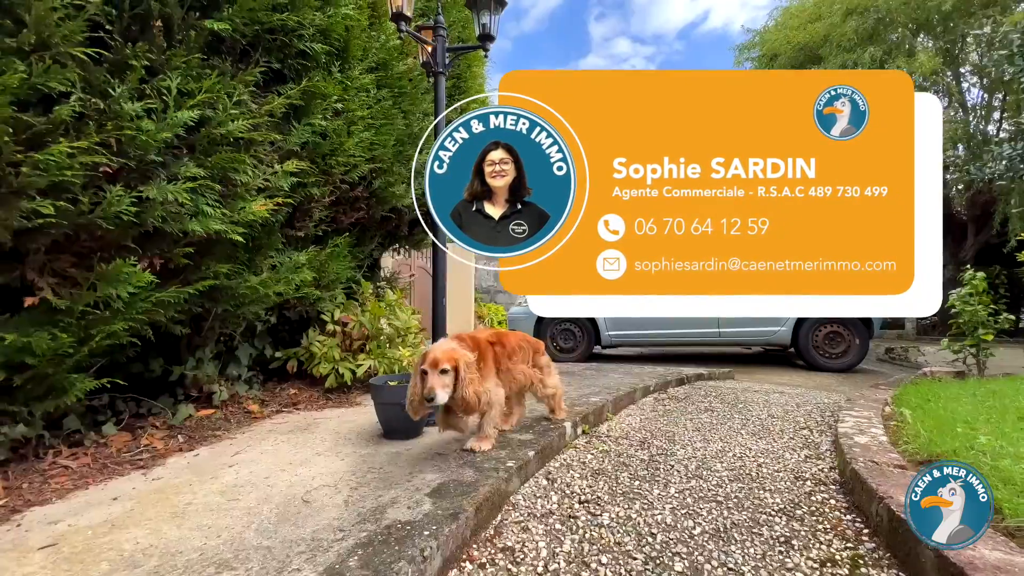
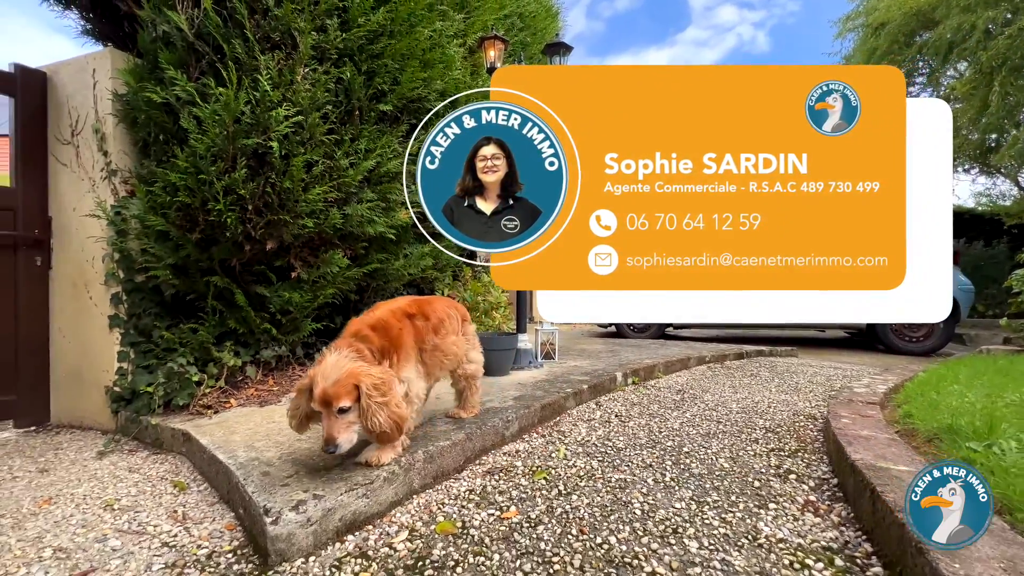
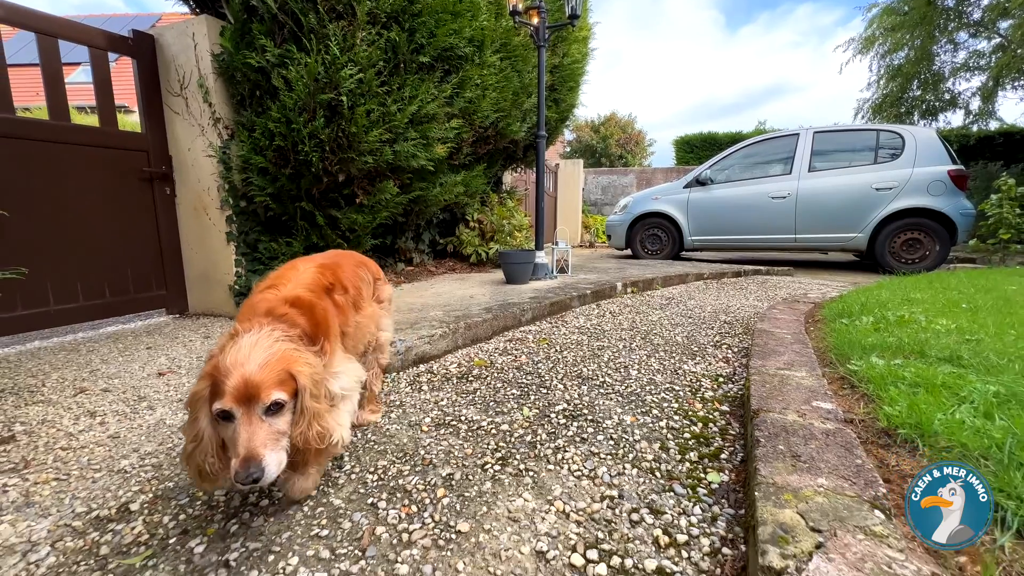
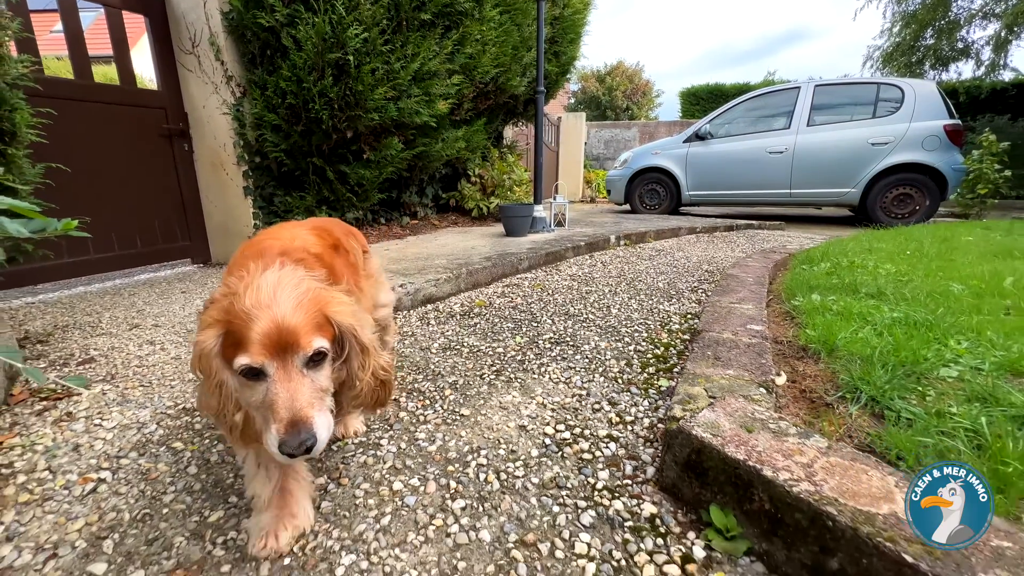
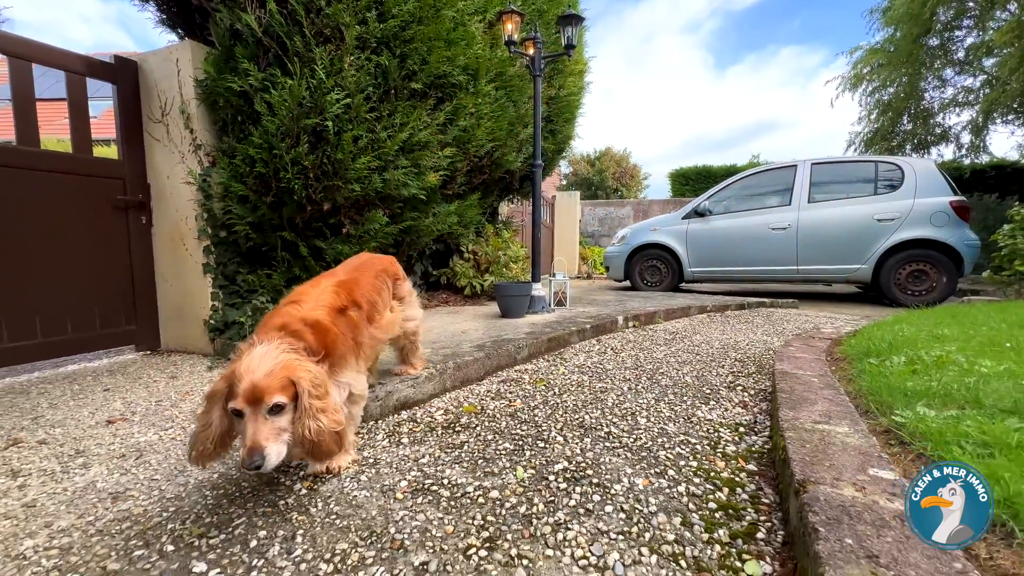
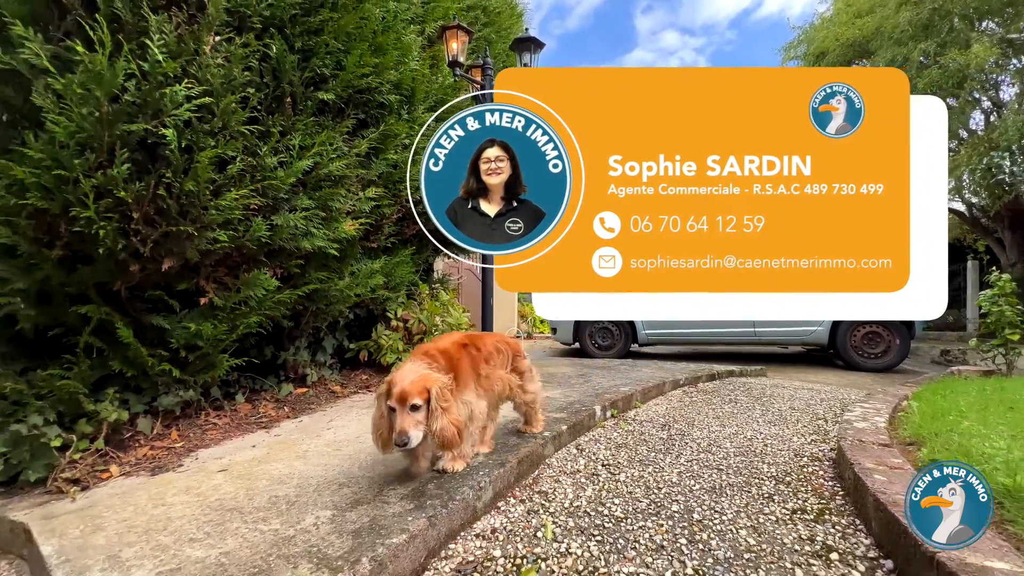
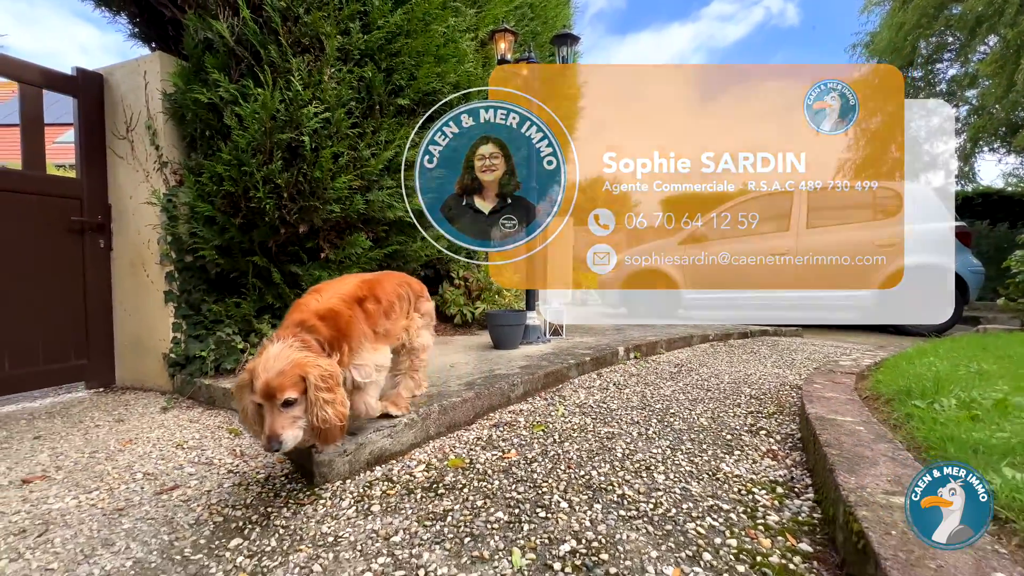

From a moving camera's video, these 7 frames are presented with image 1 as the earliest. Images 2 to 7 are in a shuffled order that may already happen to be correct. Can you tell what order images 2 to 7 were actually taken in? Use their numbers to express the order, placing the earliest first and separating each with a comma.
6, 2, 7, 5, 3, 4
